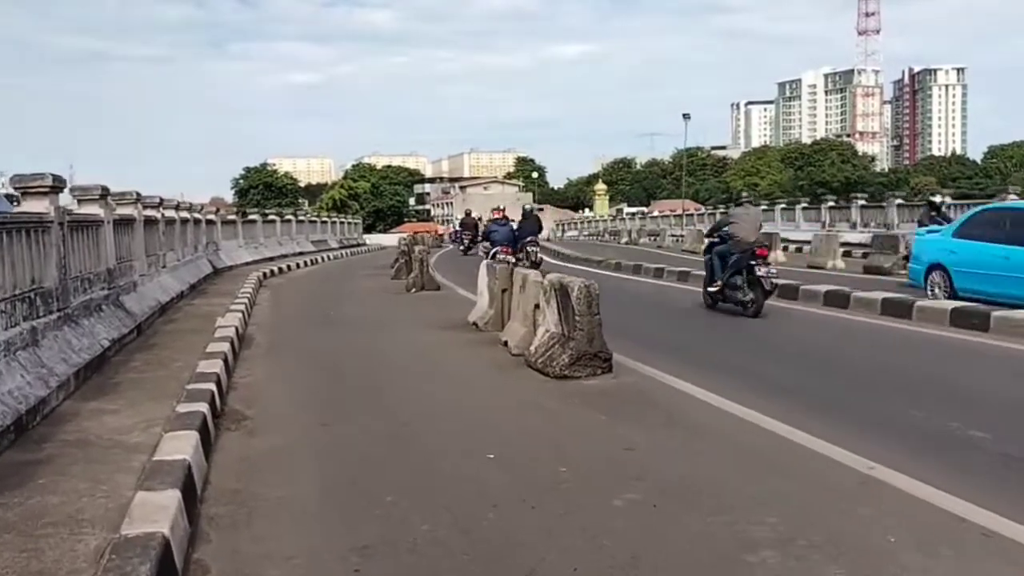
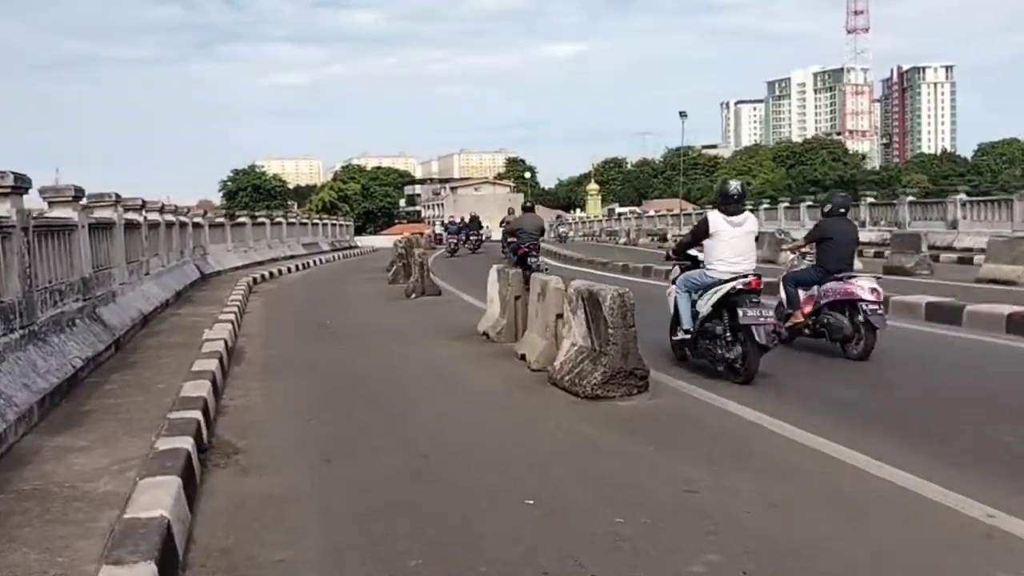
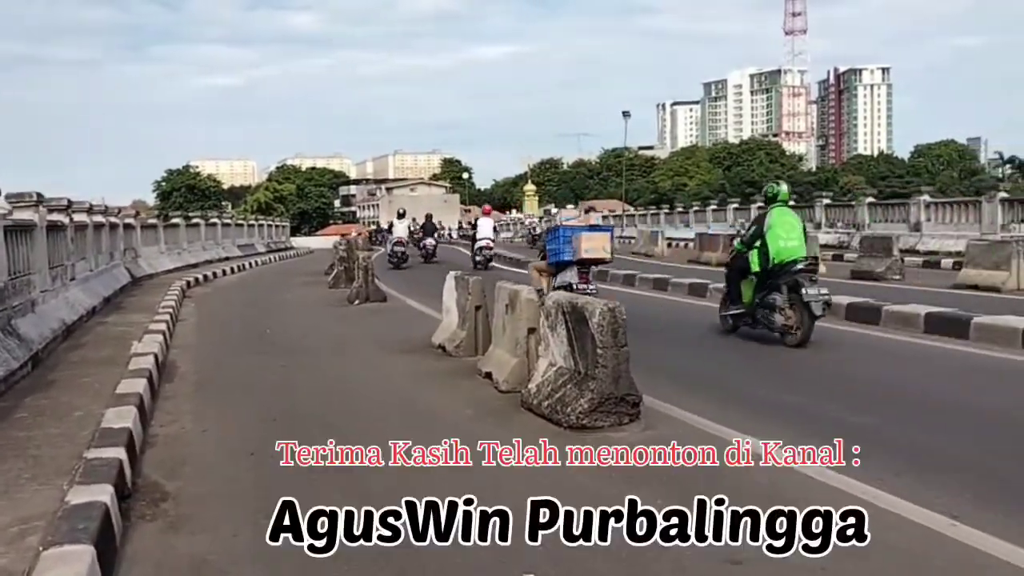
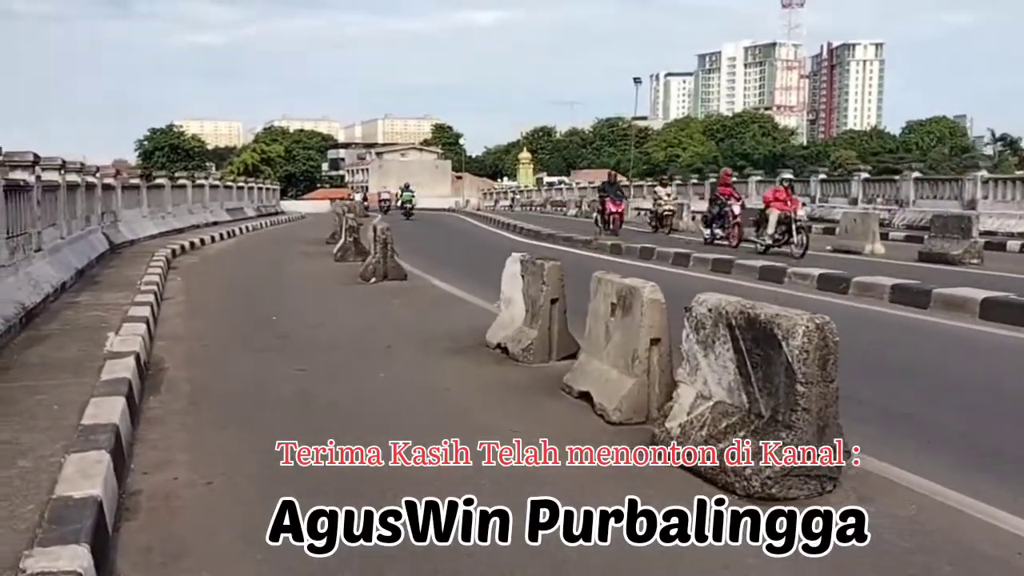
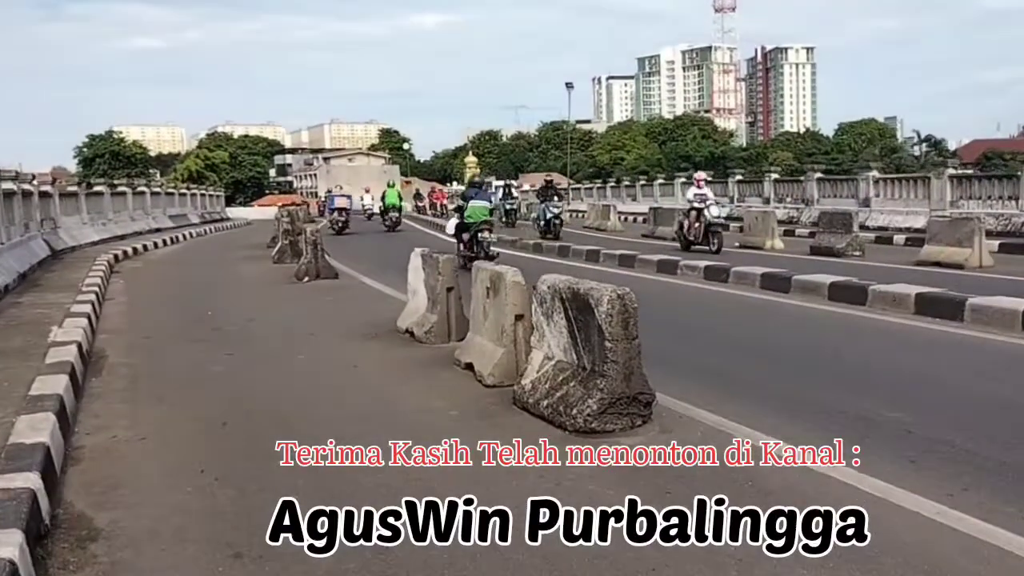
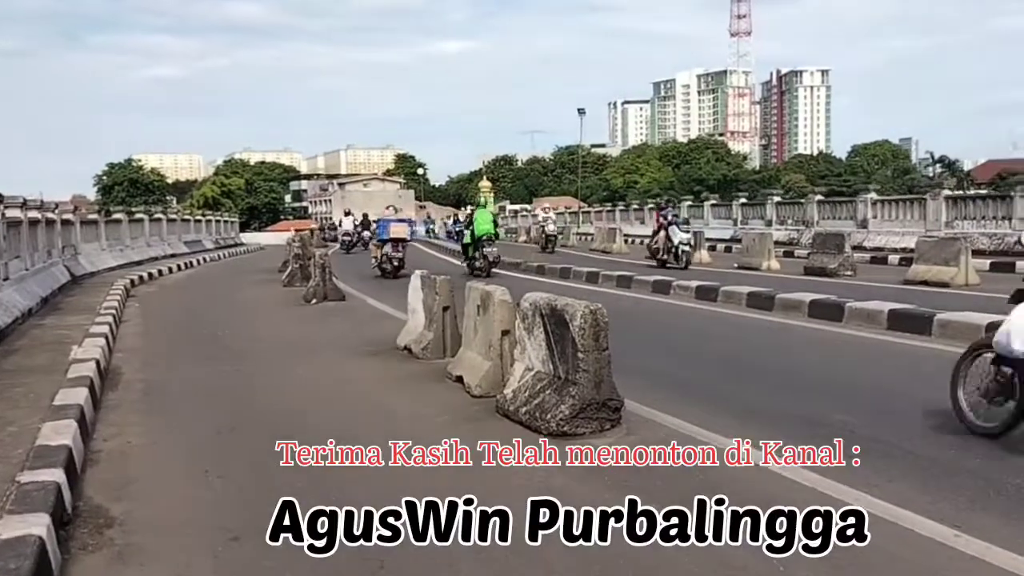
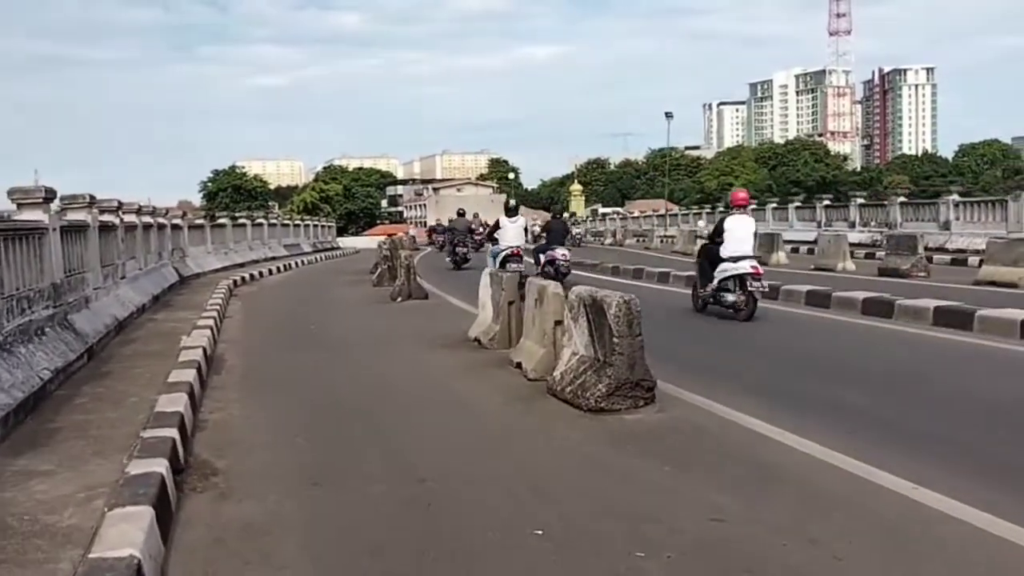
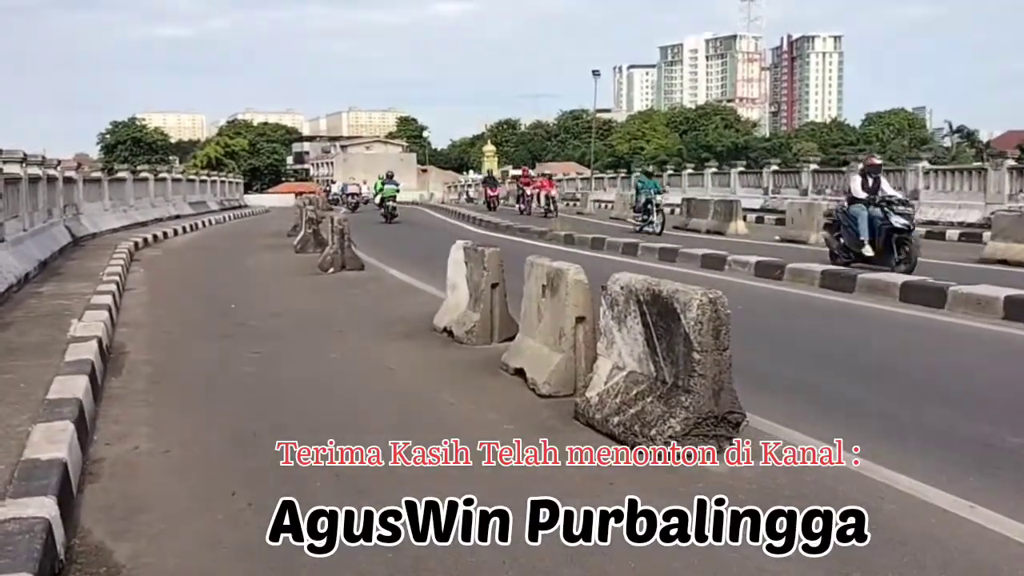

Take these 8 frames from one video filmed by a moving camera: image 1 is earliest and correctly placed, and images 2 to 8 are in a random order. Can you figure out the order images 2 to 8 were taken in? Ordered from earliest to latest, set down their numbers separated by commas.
2, 7, 3, 6, 5, 8, 4
